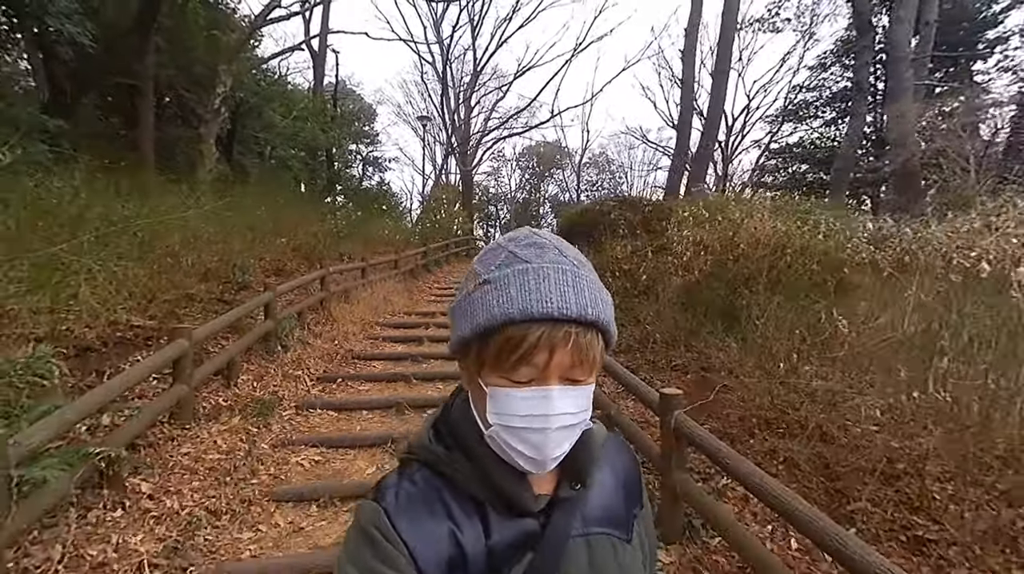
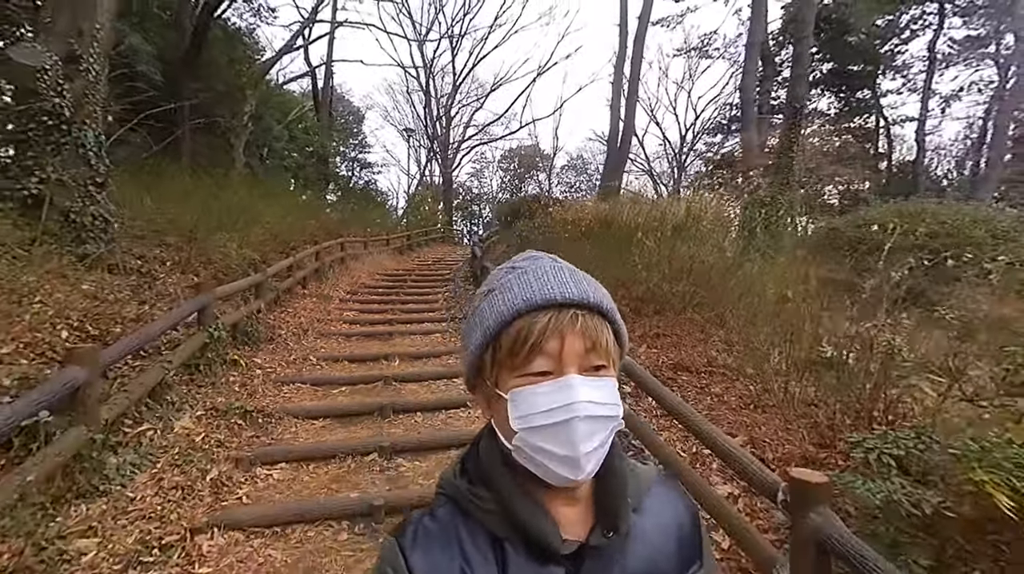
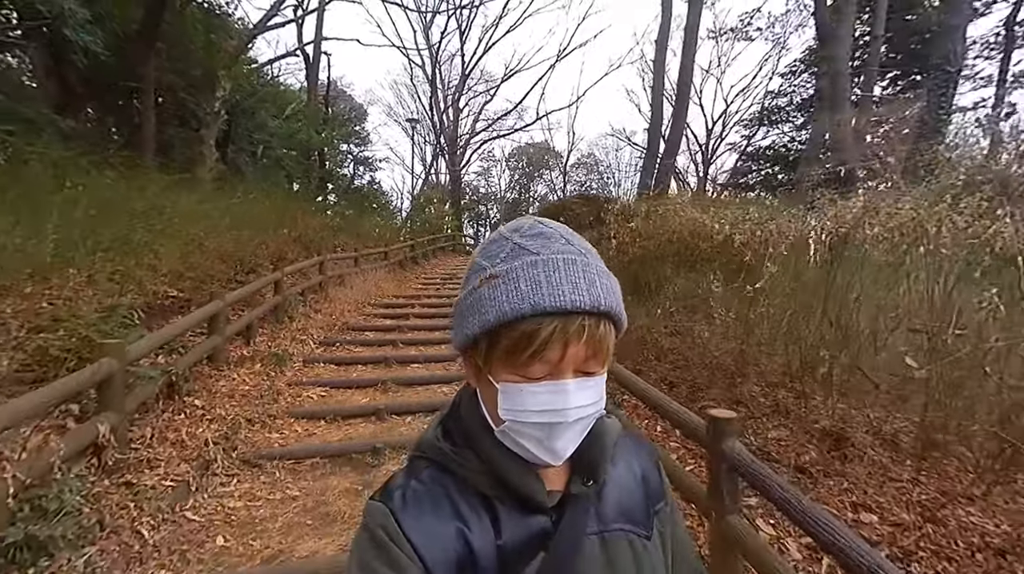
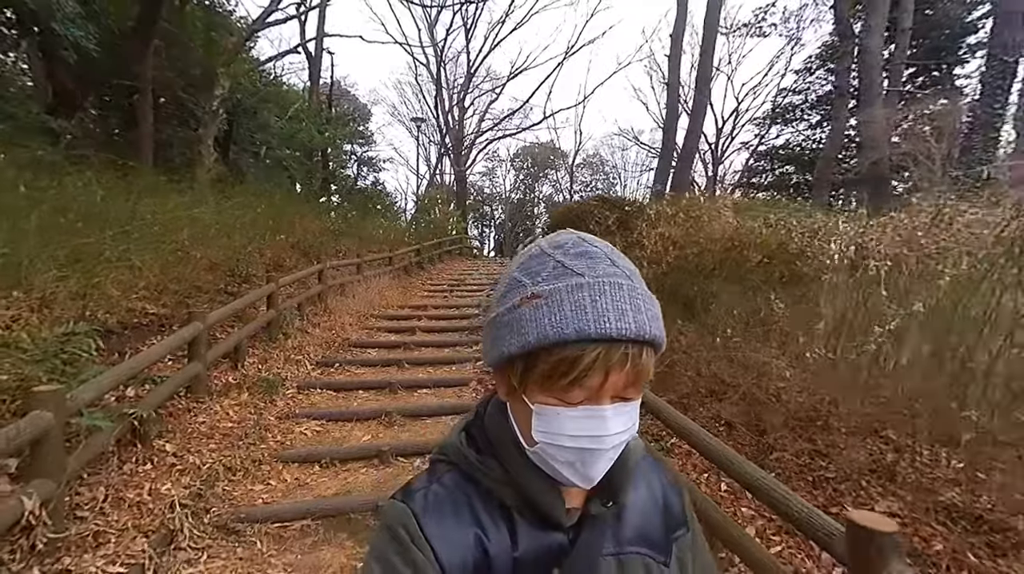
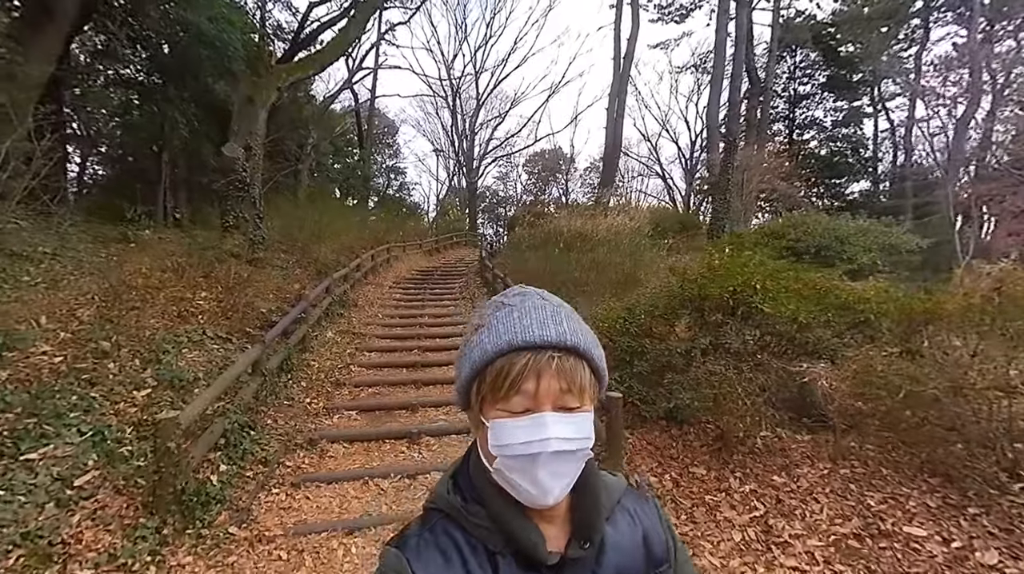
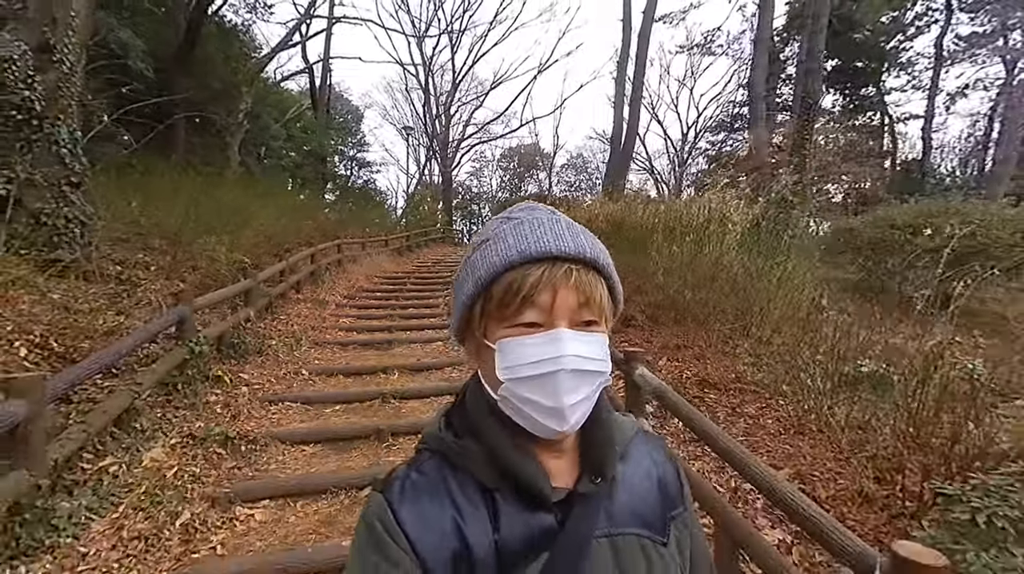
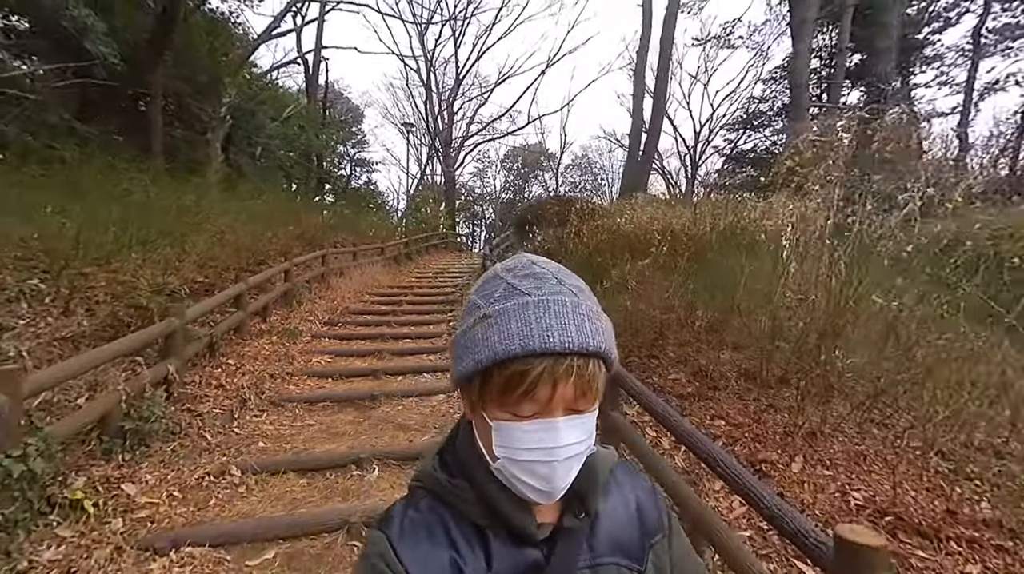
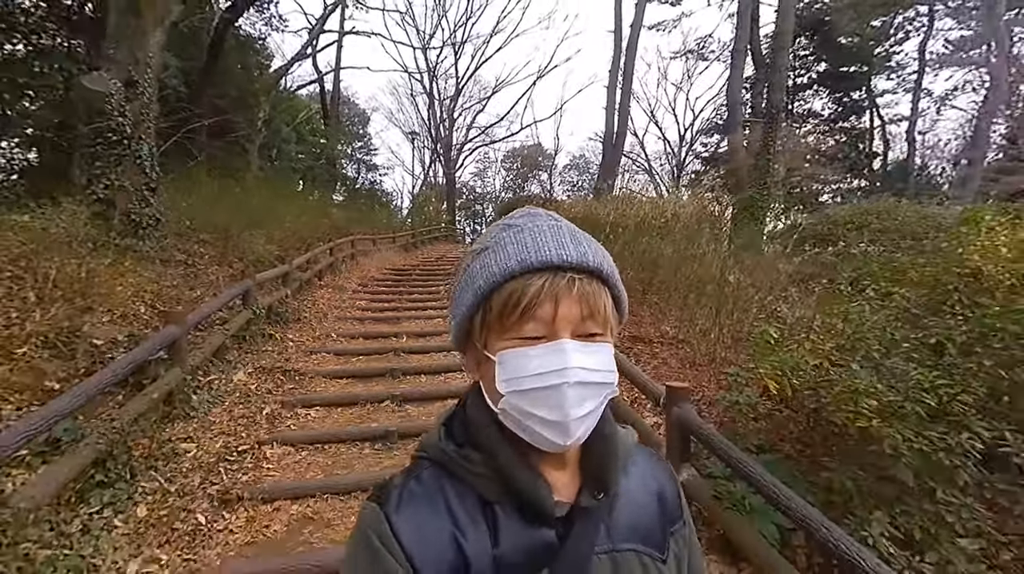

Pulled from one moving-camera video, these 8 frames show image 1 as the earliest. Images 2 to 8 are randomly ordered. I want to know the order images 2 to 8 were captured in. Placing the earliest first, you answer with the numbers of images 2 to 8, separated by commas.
4, 3, 7, 6, 2, 8, 5
